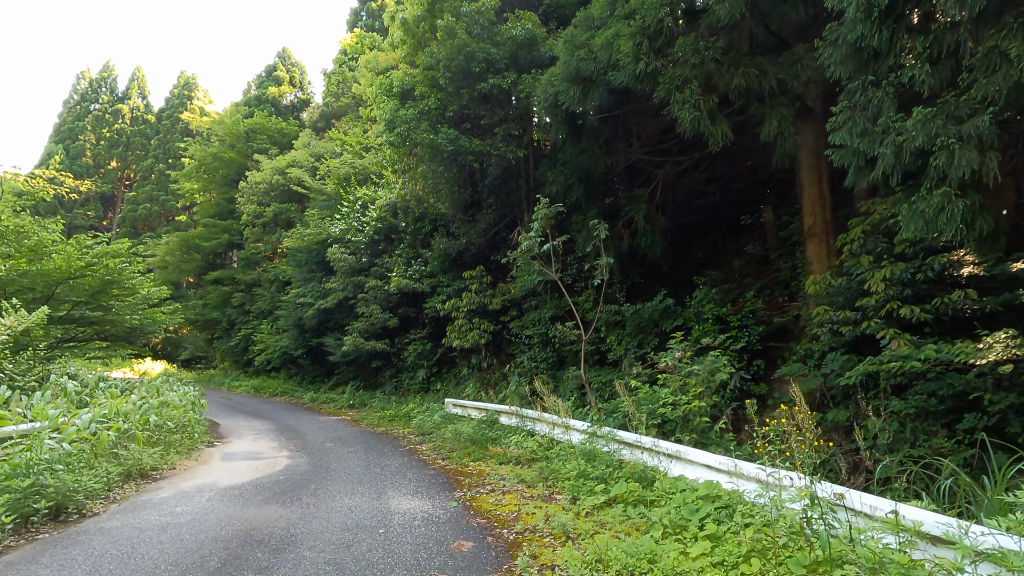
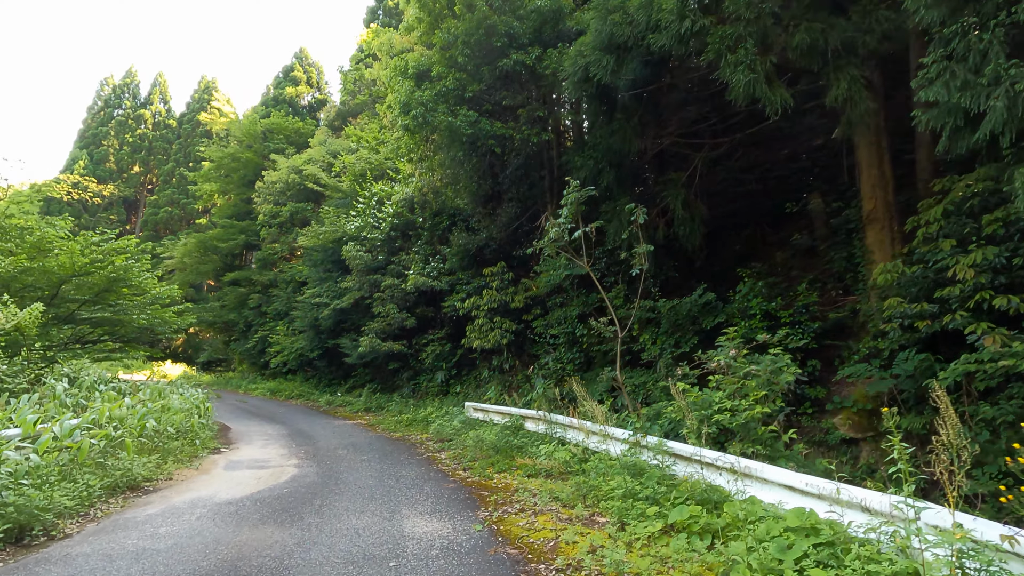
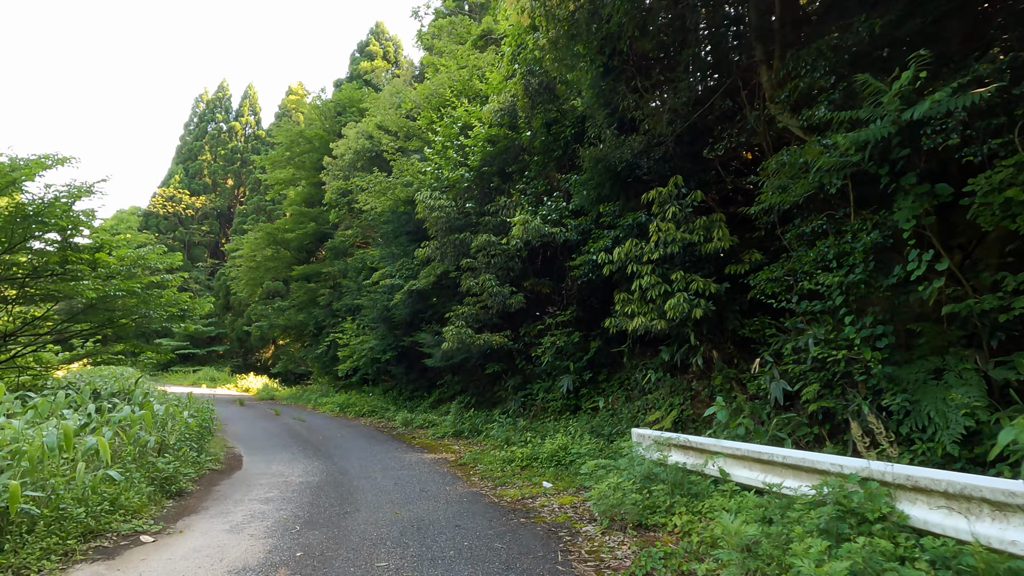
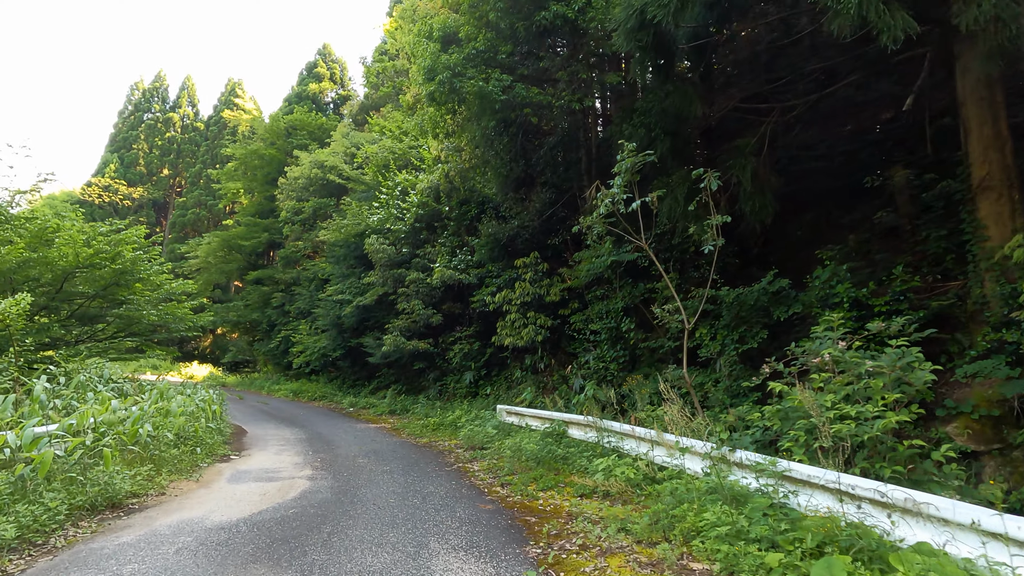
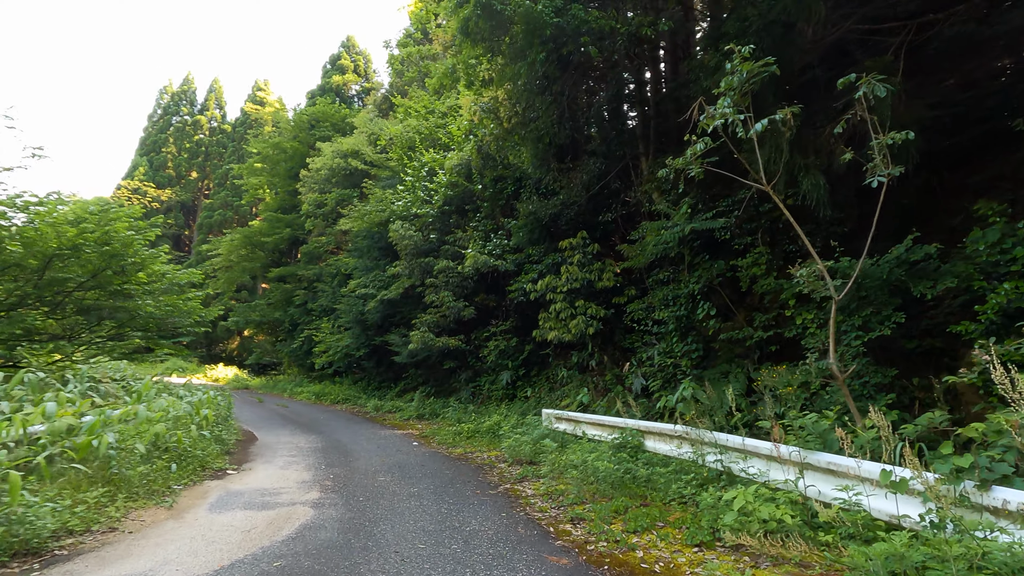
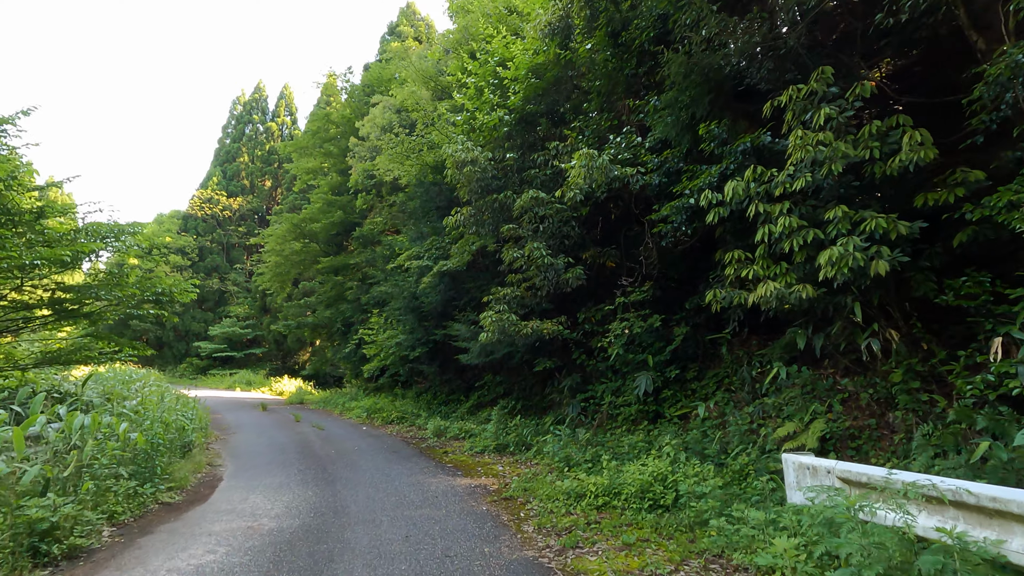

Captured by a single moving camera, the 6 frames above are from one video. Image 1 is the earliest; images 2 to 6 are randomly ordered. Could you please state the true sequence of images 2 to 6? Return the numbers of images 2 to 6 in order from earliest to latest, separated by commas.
2, 4, 5, 3, 6
